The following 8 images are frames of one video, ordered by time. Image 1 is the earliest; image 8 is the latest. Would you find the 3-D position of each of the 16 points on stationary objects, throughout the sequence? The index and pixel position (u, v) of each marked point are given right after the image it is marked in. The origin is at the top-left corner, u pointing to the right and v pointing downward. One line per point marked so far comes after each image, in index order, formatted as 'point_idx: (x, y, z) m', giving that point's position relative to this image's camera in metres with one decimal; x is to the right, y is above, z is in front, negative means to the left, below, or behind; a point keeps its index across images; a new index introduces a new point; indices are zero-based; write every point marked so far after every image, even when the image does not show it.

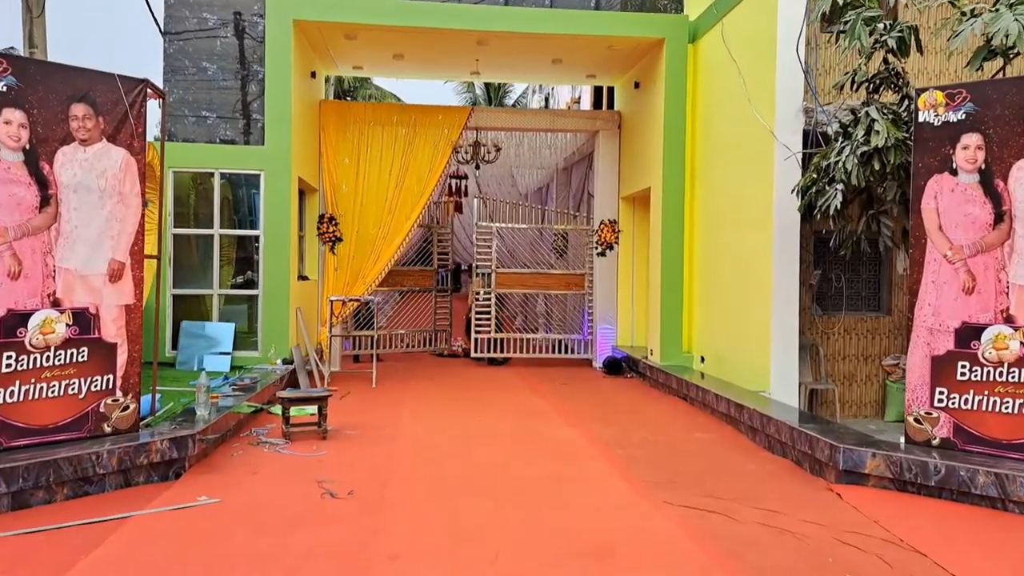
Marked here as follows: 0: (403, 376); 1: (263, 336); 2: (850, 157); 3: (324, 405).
0: (-1.0, -0.8, +7.7) m
1: (-1.9, -0.4, +6.5) m
2: (+1.7, +0.6, +4.2) m
3: (-1.0, -0.7, +4.8) m
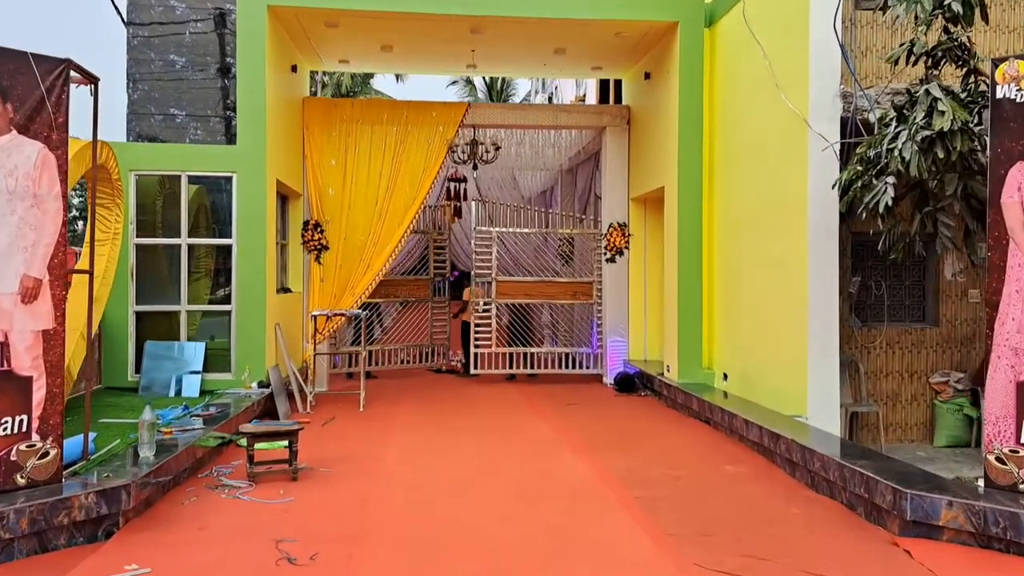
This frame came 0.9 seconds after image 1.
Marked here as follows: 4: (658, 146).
0: (-1.0, -0.9, +7.1) m
1: (-1.9, -0.5, +5.8) m
2: (+1.6, +0.6, +3.6) m
3: (-1.0, -0.7, +4.2) m
4: (+1.1, +1.1, +6.8) m
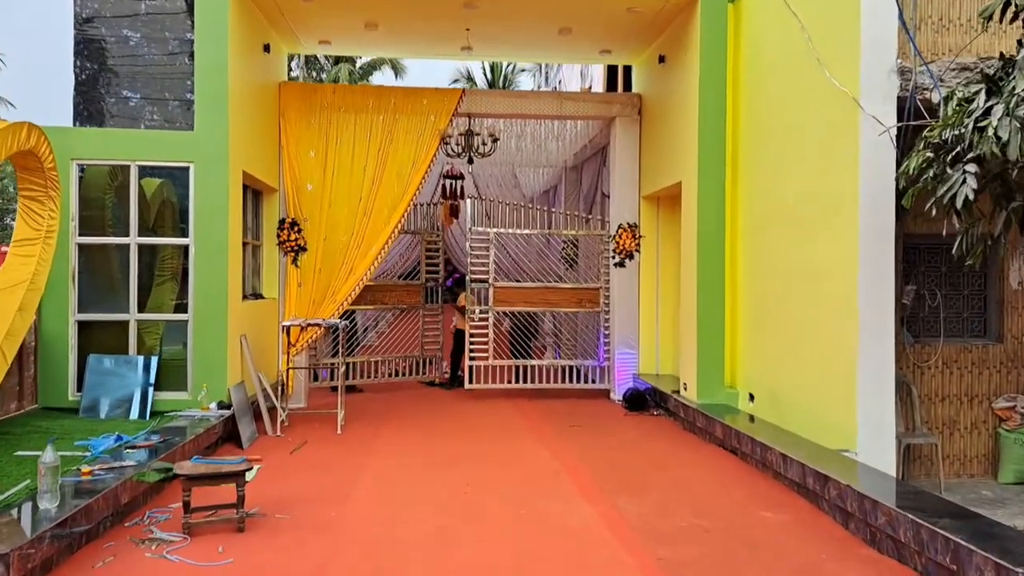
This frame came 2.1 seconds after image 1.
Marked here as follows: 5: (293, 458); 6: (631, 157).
0: (-1.0, -0.9, +6.4) m
1: (-1.9, -0.5, +5.1) m
2: (+1.6, +0.5, +2.8) m
3: (-1.1, -0.8, +3.4) m
4: (+1.1, +1.1, +6.1) m
5: (-1.2, -1.0, +4.9) m
6: (+1.0, +1.1, +7.0) m
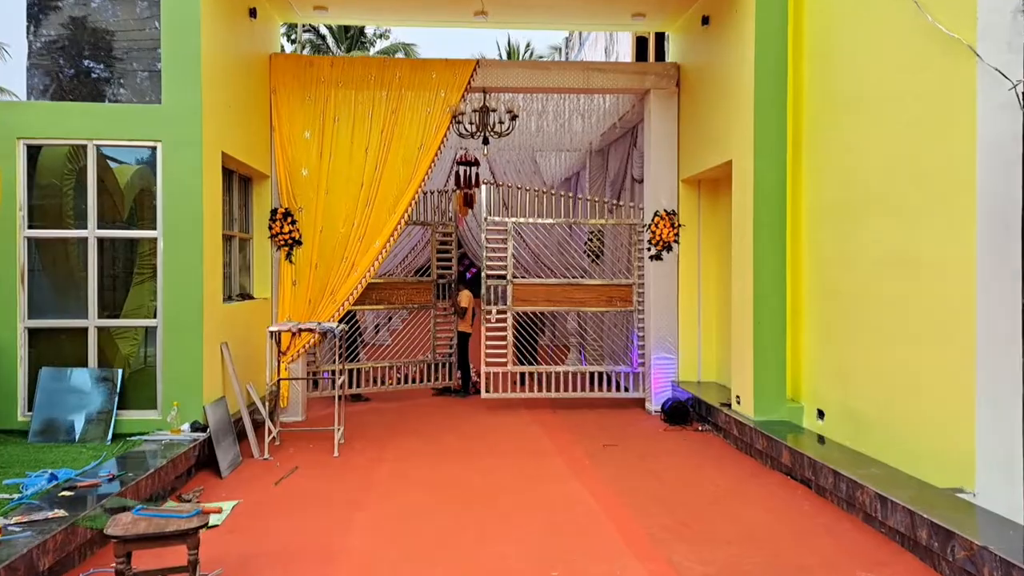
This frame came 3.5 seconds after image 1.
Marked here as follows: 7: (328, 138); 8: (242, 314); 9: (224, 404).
0: (-0.8, -0.9, +5.6) m
1: (-1.7, -0.5, +4.4) m
2: (+1.7, +0.5, +2.0) m
3: (-1.0, -0.8, +2.7) m
4: (+1.3, +1.1, +5.3) m
5: (-1.1, -1.0, +4.1) m
6: (+1.1, +1.1, +6.2) m
7: (-1.3, +1.0, +5.9) m
8: (-1.6, -0.2, +5.0) m
9: (-1.5, -0.6, +4.7) m
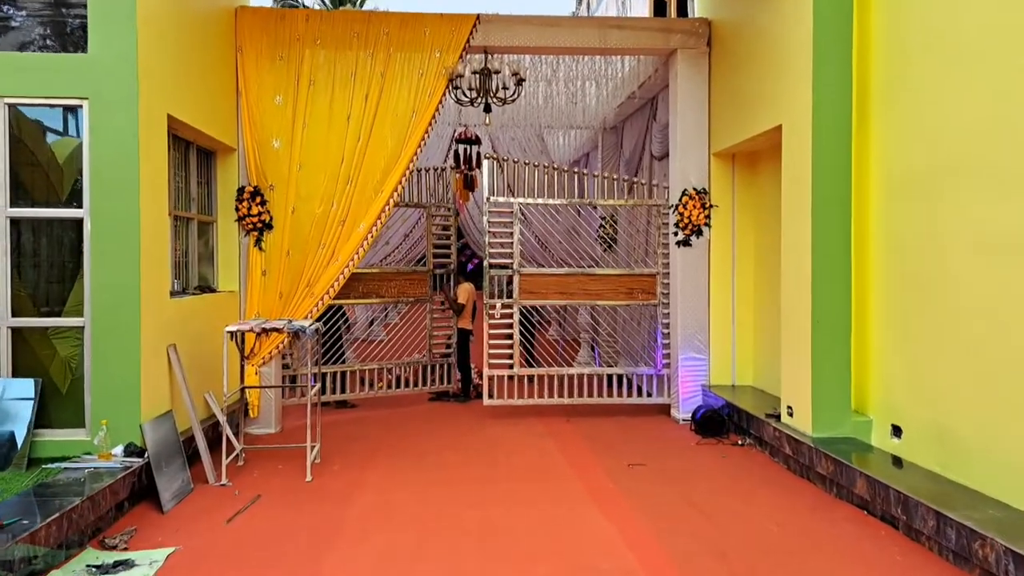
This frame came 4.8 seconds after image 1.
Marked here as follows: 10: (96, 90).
0: (-0.8, -0.9, +4.8) m
1: (-1.7, -0.5, +3.6) m
2: (+1.7, +0.6, +1.2) m
3: (-0.9, -0.8, +1.9) m
4: (+1.3, +1.1, +4.5) m
5: (-1.1, -0.9, +3.3) m
6: (+1.2, +1.2, +5.4) m
7: (-1.2, +1.1, +5.1) m
8: (-1.6, -0.1, +4.2) m
9: (-1.5, -0.6, +3.9) m
10: (-1.7, +0.8, +3.5) m
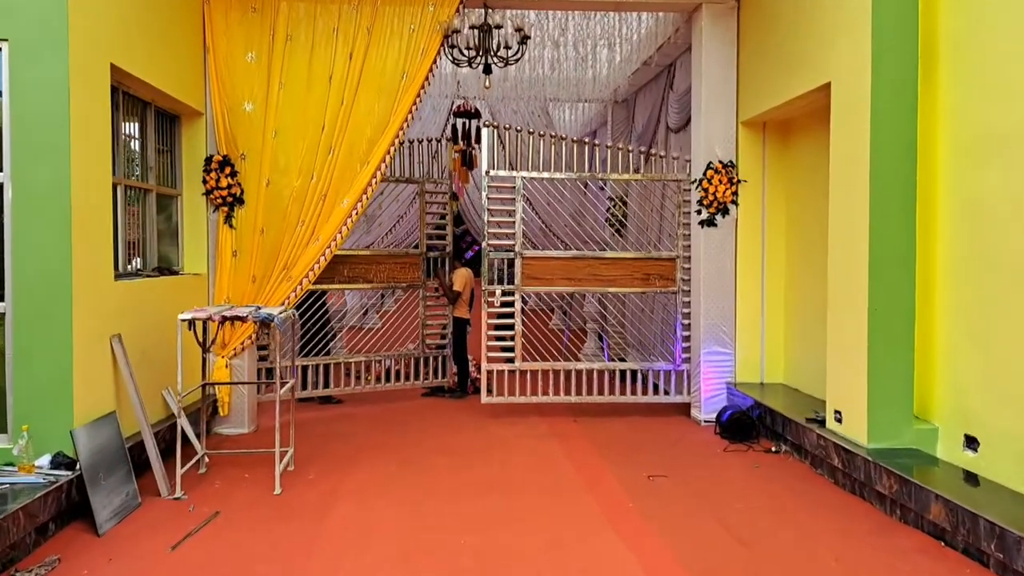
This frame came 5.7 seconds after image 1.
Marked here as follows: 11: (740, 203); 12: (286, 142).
0: (-0.8, -0.8, +4.2) m
1: (-1.7, -0.4, +3.0) m
2: (+1.7, +0.6, +0.6) m
3: (-0.9, -0.7, +1.3) m
4: (+1.3, +1.2, +3.9) m
5: (-1.1, -0.9, +2.7) m
6: (+1.2, +1.2, +4.8) m
7: (-1.2, +1.2, +4.5) m
8: (-1.5, 0.0, +3.7) m
9: (-1.5, -0.5, +3.3) m
10: (-1.7, +0.9, +2.9) m
11: (+1.2, +0.5, +4.7) m
12: (-1.2, +0.8, +4.5) m
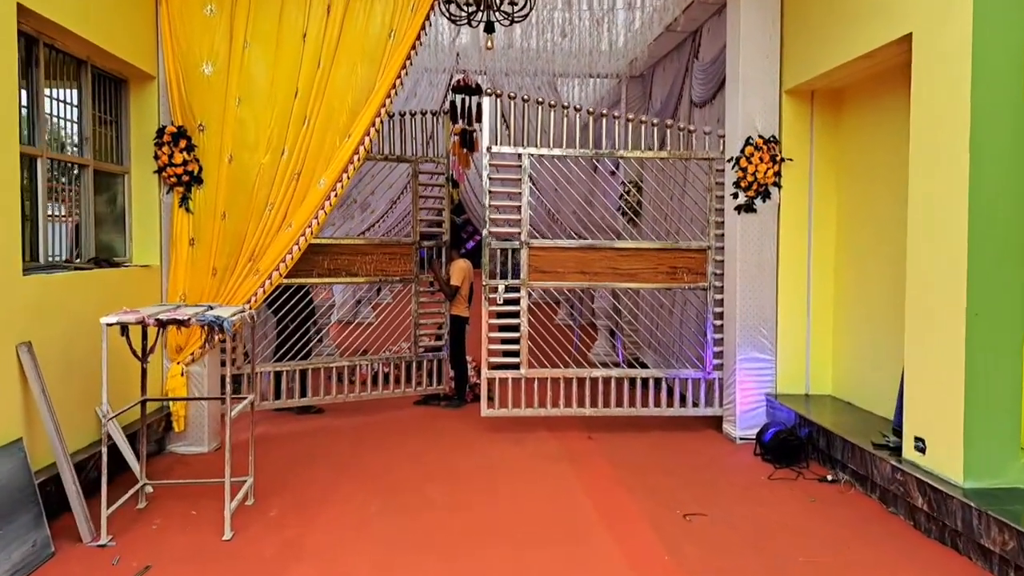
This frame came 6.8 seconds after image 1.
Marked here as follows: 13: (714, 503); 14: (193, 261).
0: (-0.8, -0.8, +3.6) m
1: (-1.7, -0.4, +2.3) m
2: (+1.7, +0.6, -0.1) m
3: (-0.9, -0.7, +0.6) m
4: (+1.3, +1.2, +3.2) m
5: (-1.0, -0.9, +2.1) m
6: (+1.2, +1.3, +4.1) m
7: (-1.2, +1.2, +3.8) m
8: (-1.5, 0.0, +3.0) m
9: (-1.5, -0.5, +2.6) m
10: (-1.7, +0.9, +2.3) m
11: (+1.3, +0.5, +4.1) m
12: (-1.1, +0.8, +3.8) m
13: (+0.7, -0.8, +3.2) m
14: (-1.4, +0.1, +3.8) m
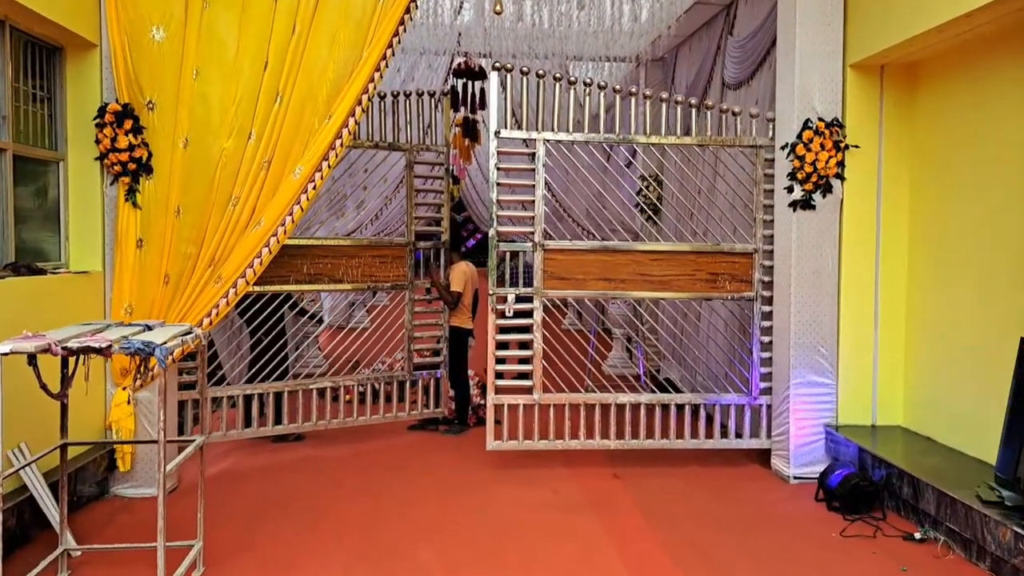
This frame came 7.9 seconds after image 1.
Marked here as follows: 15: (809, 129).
0: (-0.7, -0.8, +2.9) m
1: (-1.6, -0.4, +1.7) m
2: (+1.8, +0.5, -0.7) m
3: (-0.9, -0.8, 0.0) m
4: (+1.4, +1.2, +2.5) m
5: (-1.0, -0.9, +1.4) m
6: (+1.3, +1.2, +3.5) m
7: (-1.1, +1.2, +3.2) m
8: (-1.5, -0.1, +2.4) m
9: (-1.4, -0.5, +2.0) m
10: (-1.6, +0.8, +1.6) m
11: (+1.3, +0.4, +3.4) m
12: (-1.1, +0.7, +3.2) m
13: (+0.8, -0.8, +2.6) m
14: (-1.3, +0.1, +3.1) m
15: (+1.2, +0.6, +3.4) m
